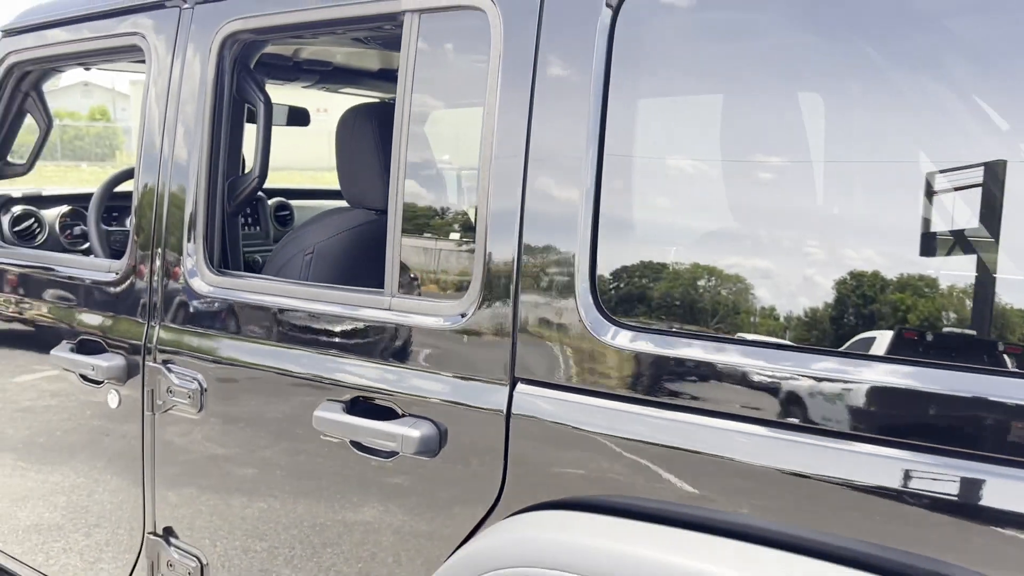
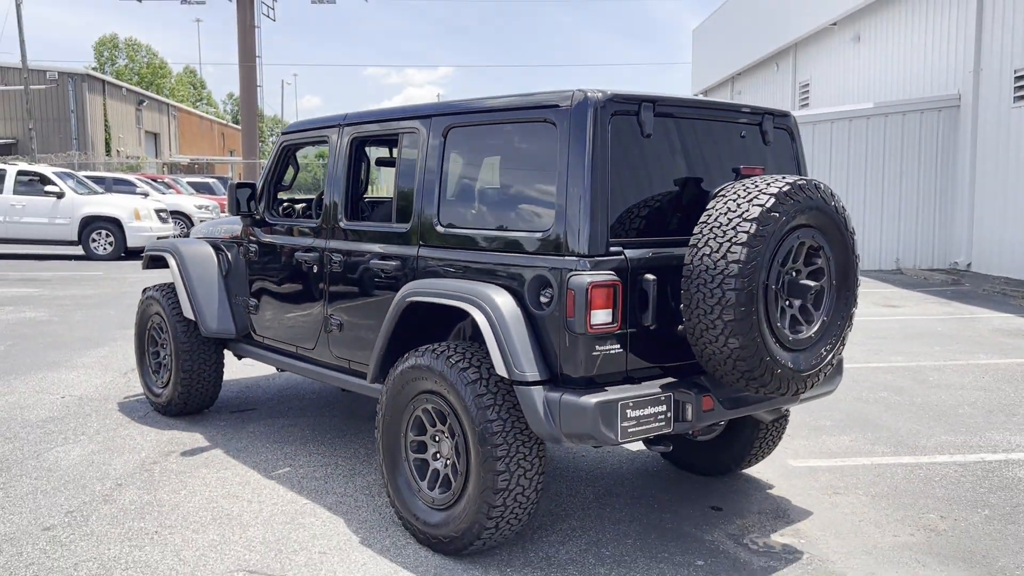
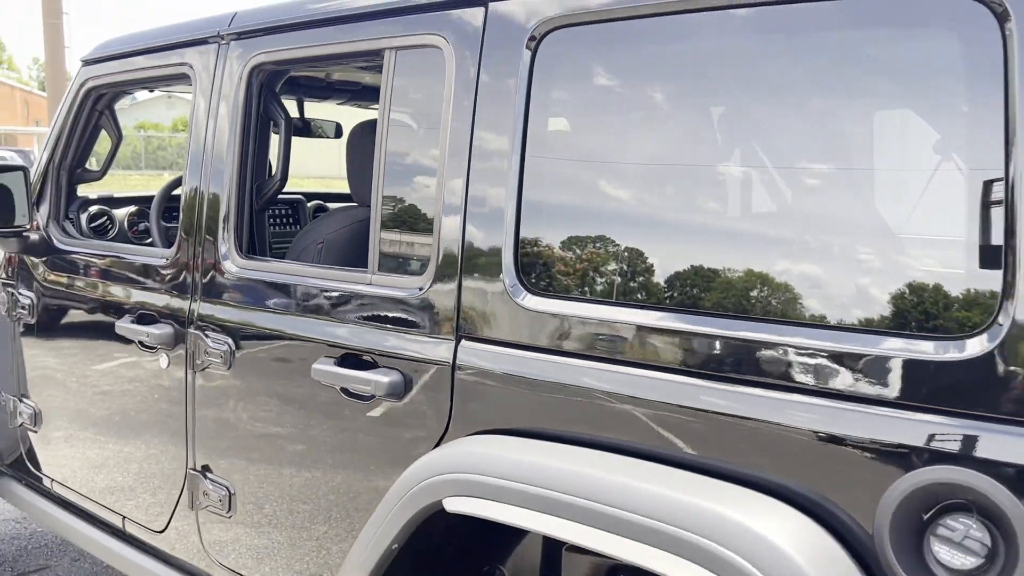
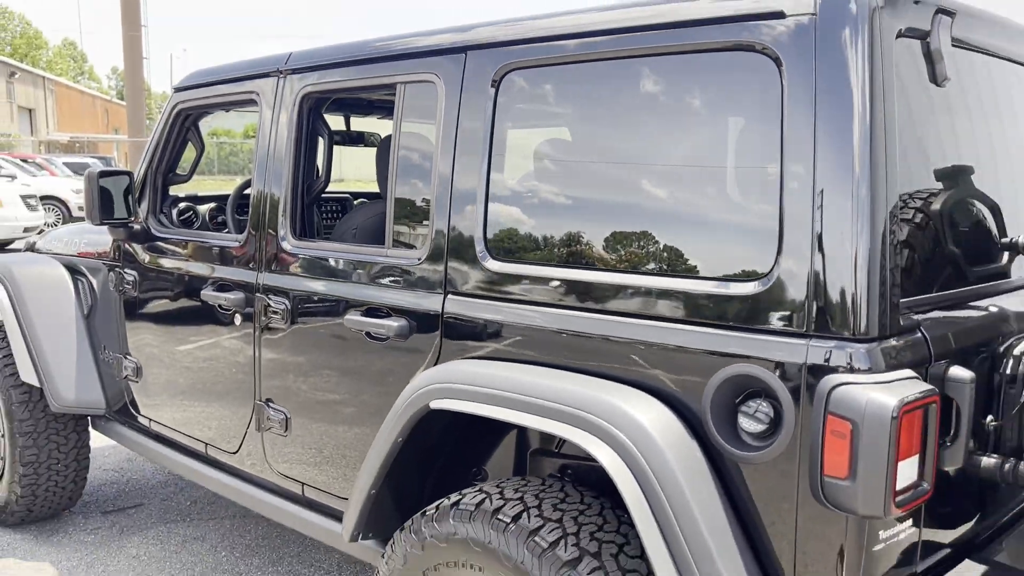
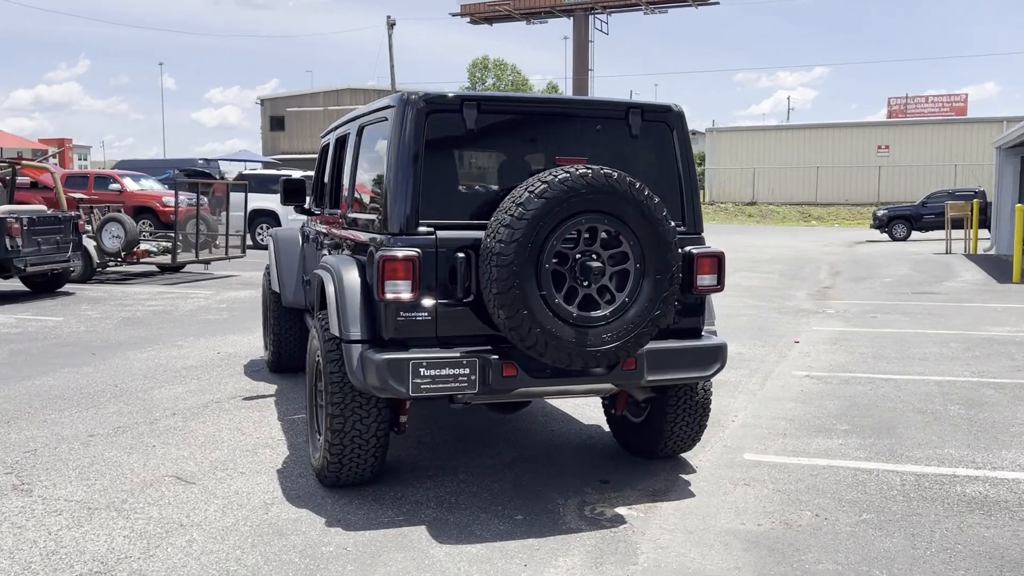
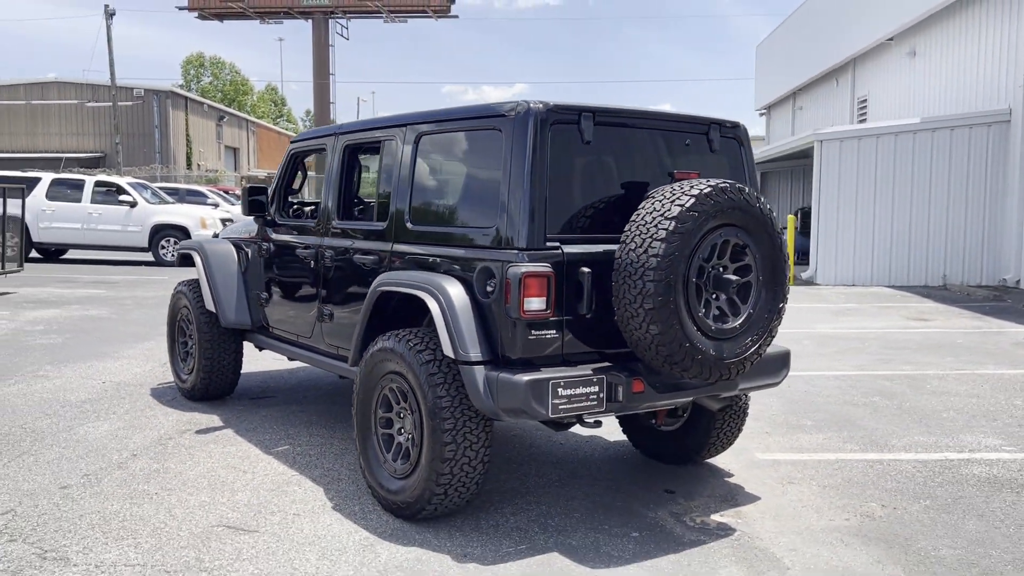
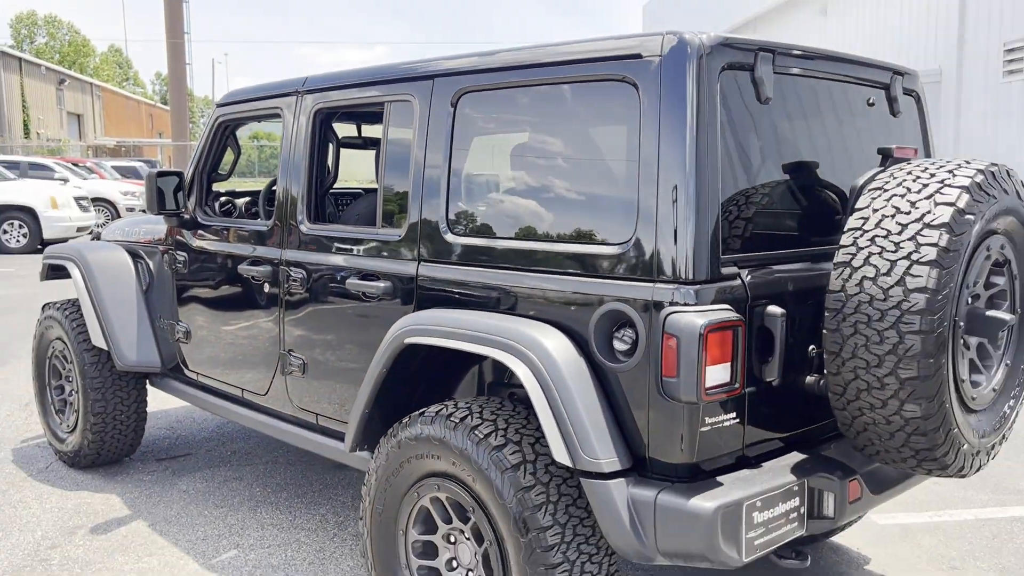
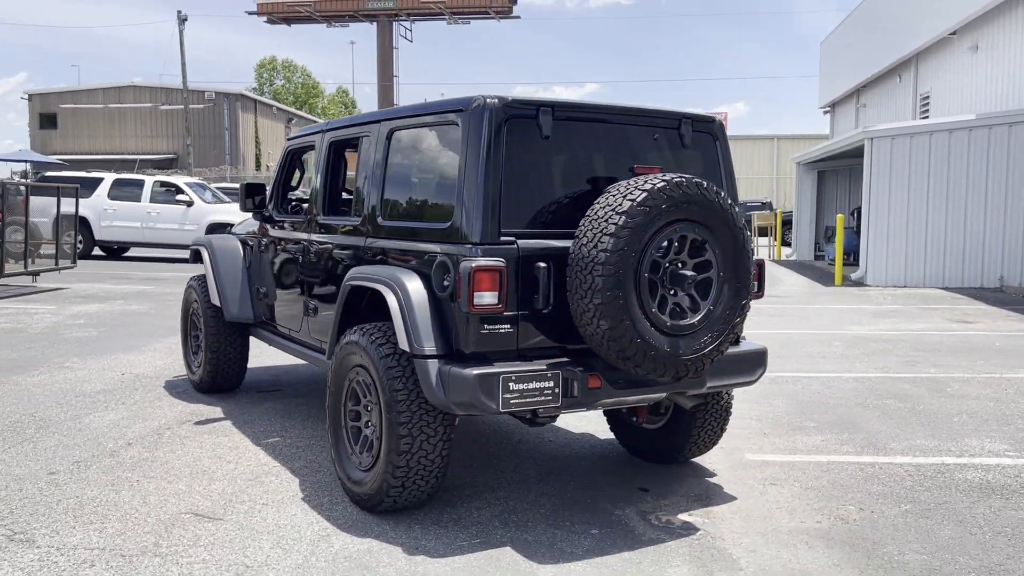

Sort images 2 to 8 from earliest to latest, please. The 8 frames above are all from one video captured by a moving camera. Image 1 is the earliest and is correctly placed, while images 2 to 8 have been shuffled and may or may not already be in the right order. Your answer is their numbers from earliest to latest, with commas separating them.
3, 4, 7, 2, 6, 8, 5
